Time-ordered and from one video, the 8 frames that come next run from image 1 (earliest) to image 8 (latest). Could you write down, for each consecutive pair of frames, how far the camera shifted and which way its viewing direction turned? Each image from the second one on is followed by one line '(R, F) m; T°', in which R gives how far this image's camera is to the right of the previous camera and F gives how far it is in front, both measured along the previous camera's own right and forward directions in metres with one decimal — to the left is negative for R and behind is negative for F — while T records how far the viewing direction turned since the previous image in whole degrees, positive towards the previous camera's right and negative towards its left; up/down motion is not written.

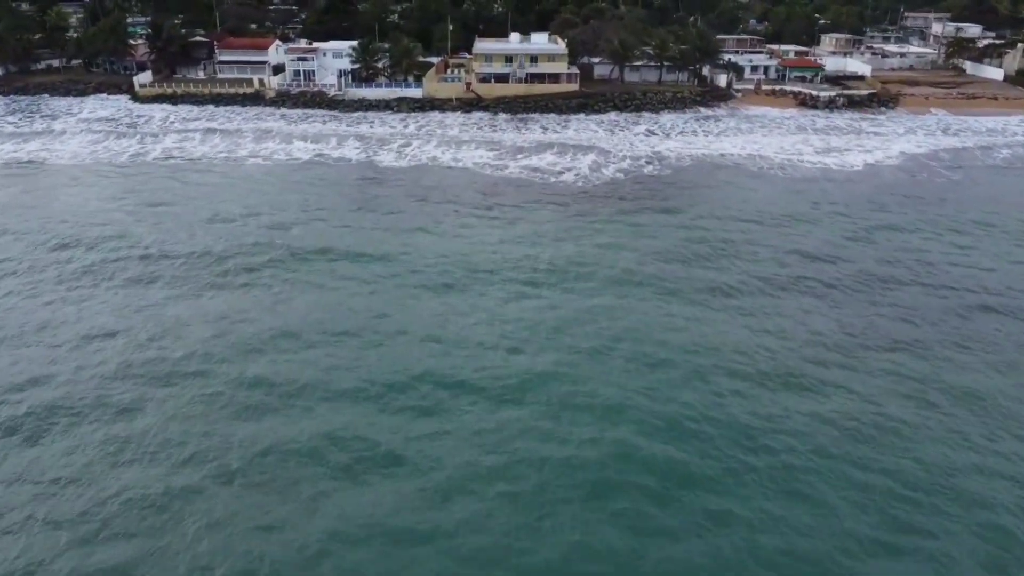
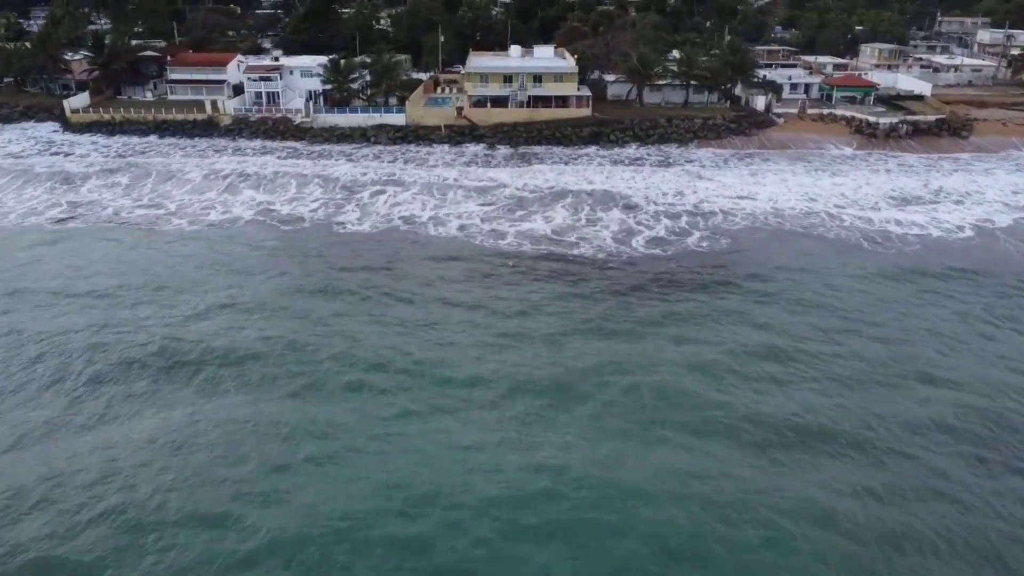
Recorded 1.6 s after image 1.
(-0.1, +9.3) m; 0°
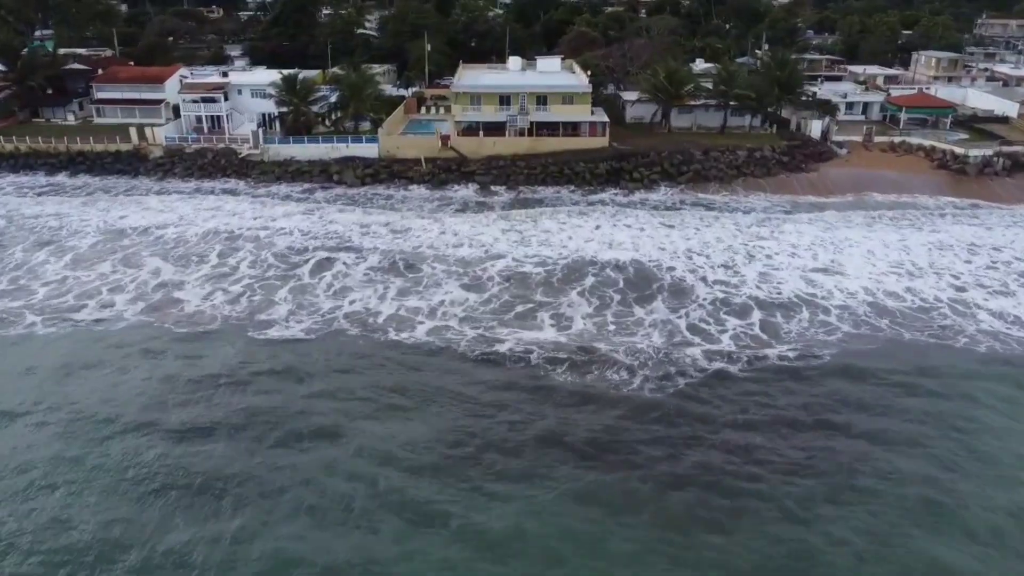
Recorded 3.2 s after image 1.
(+0.1, +9.8) m; 0°
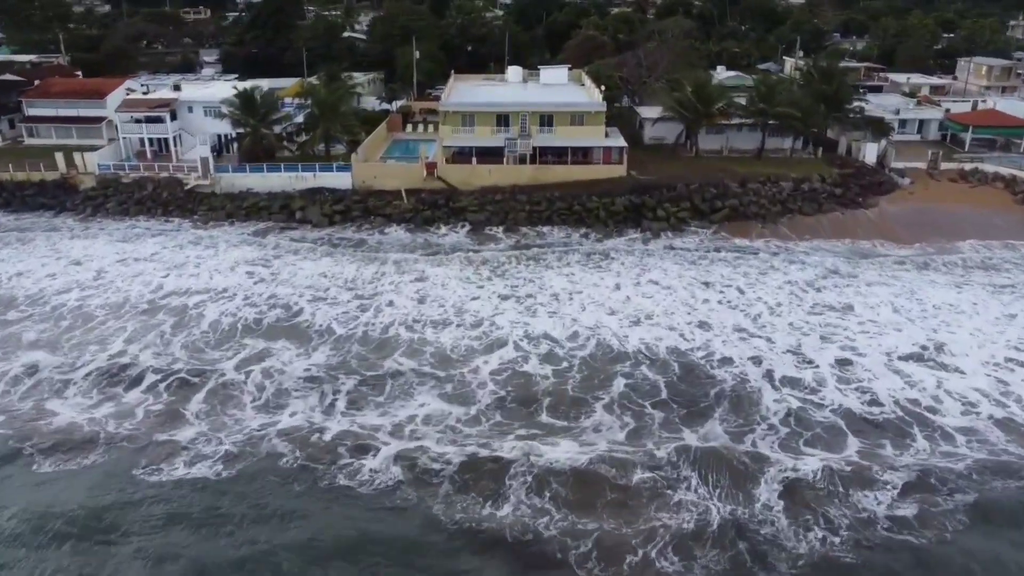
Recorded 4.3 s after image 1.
(0.0, +6.6) m; 0°
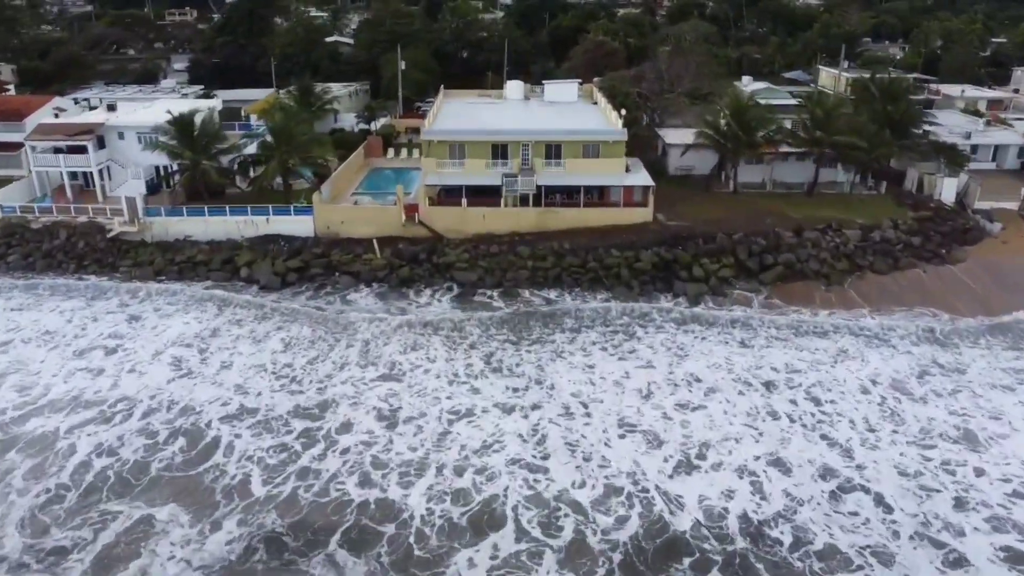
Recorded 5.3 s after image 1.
(0.0, +6.6) m; 0°
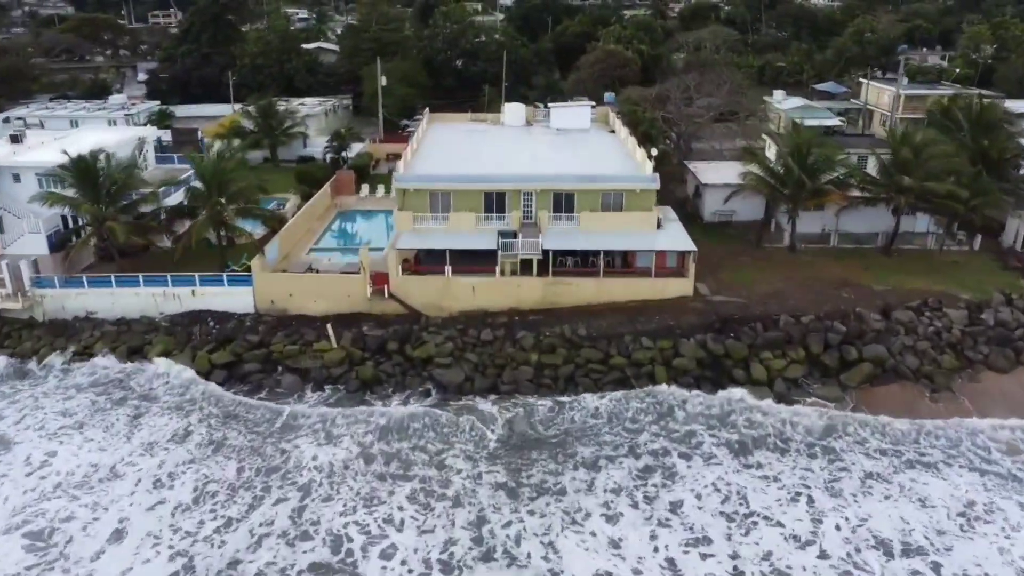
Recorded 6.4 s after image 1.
(0.0, +6.5) m; 0°
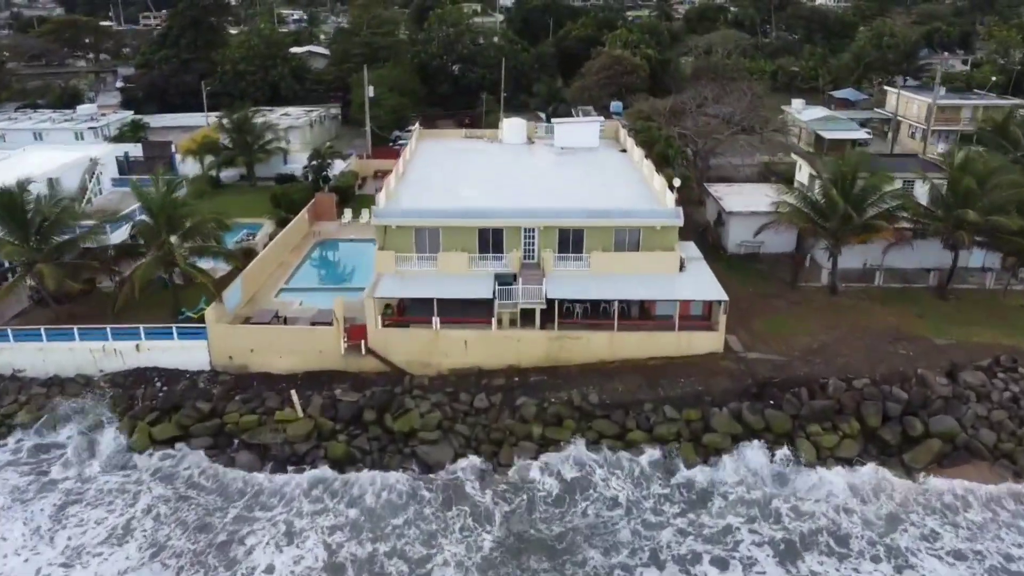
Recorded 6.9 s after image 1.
(0.0, +3.2) m; 0°
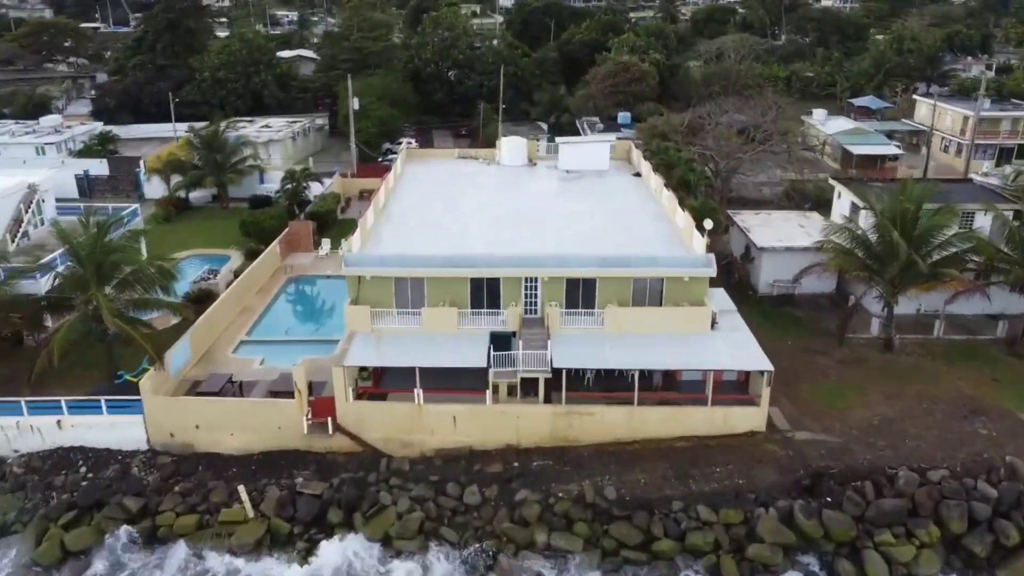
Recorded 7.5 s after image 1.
(0.0, +3.2) m; 0°
